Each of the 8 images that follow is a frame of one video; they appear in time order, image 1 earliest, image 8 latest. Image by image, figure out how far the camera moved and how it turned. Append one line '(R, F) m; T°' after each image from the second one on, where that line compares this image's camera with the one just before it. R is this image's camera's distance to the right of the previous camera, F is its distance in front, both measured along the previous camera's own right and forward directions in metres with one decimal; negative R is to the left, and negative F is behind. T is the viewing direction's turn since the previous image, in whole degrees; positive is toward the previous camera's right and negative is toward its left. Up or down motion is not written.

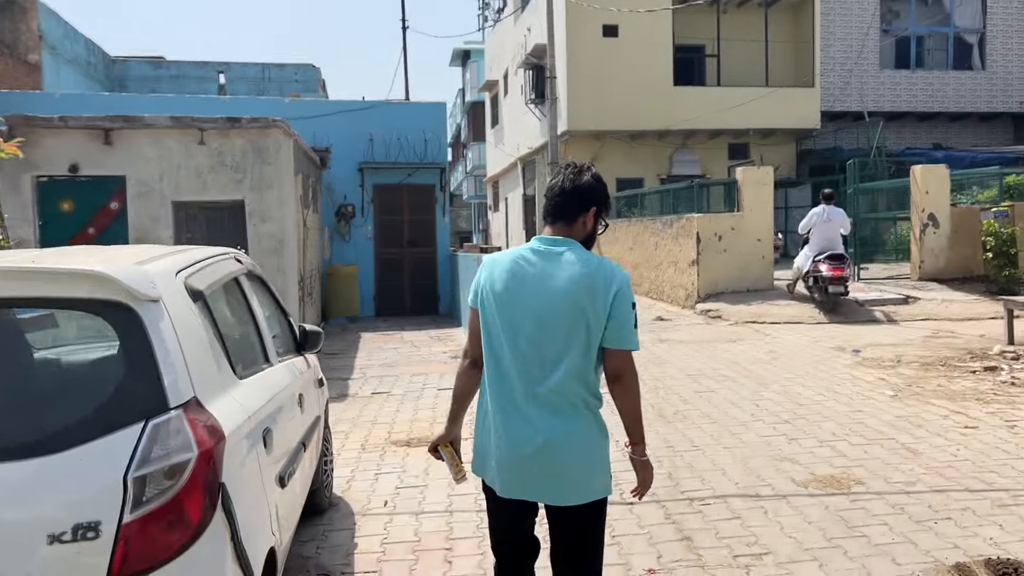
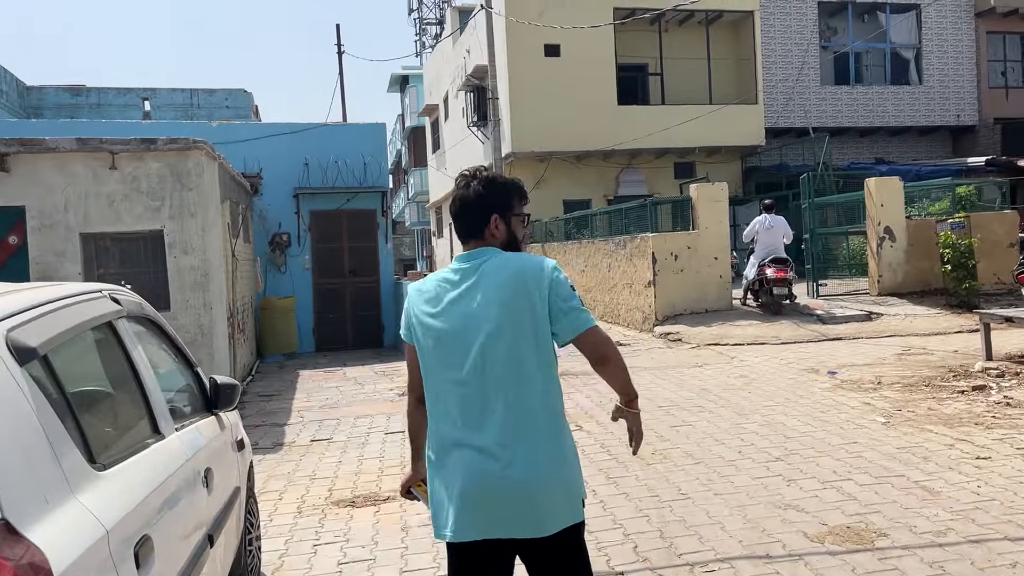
(-0.1, +0.7) m; +4°
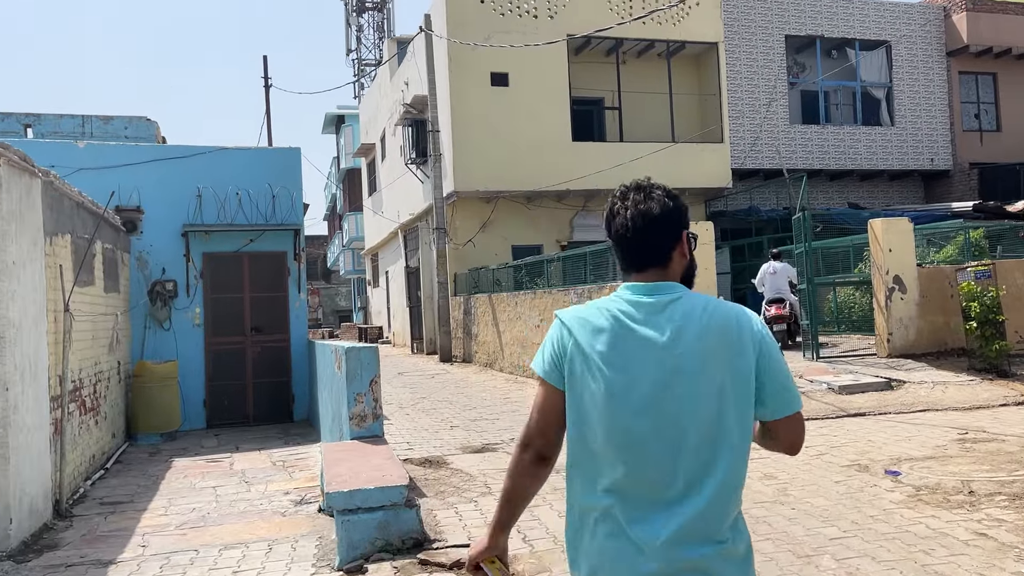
(0.0, +2.3) m; +4°
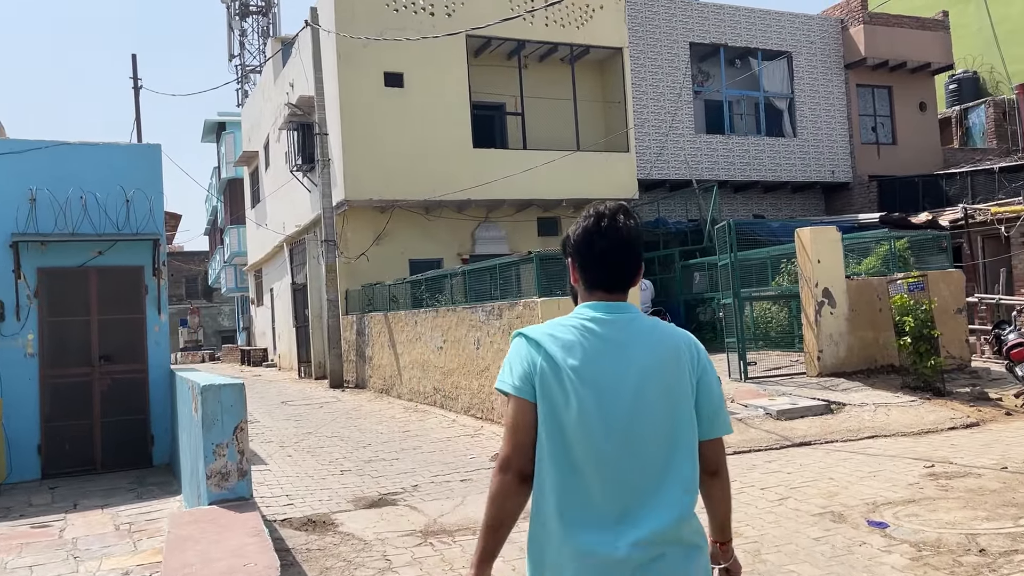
(-0.1, +1.2) m; +7°
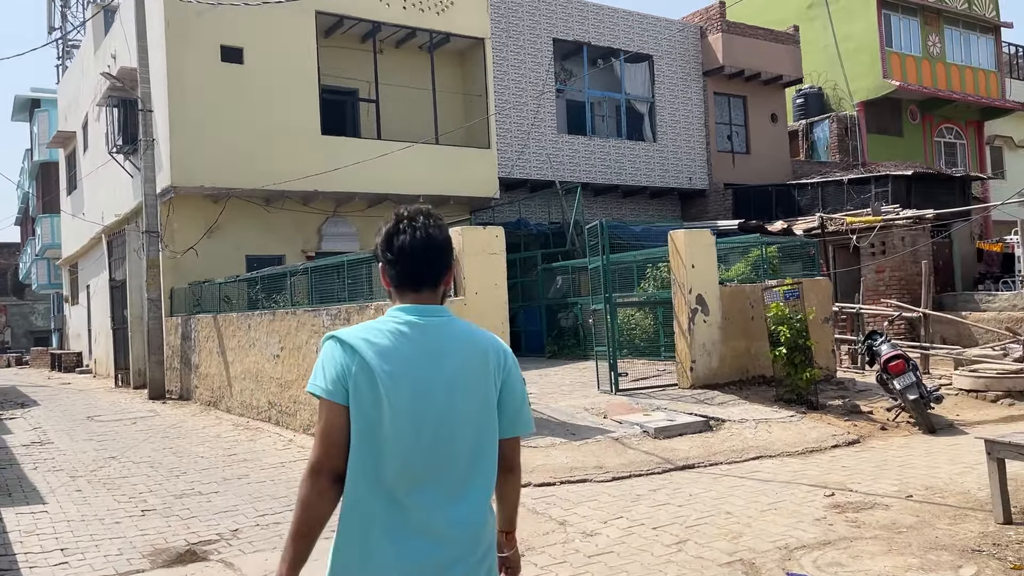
(0.0, +1.1) m; +10°
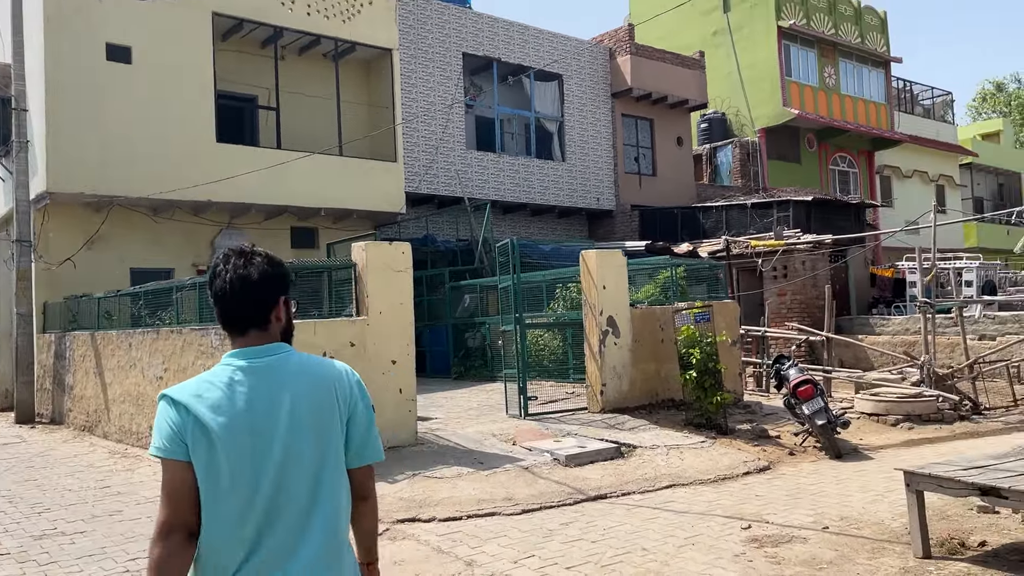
(0.0, +0.4) m; +6°
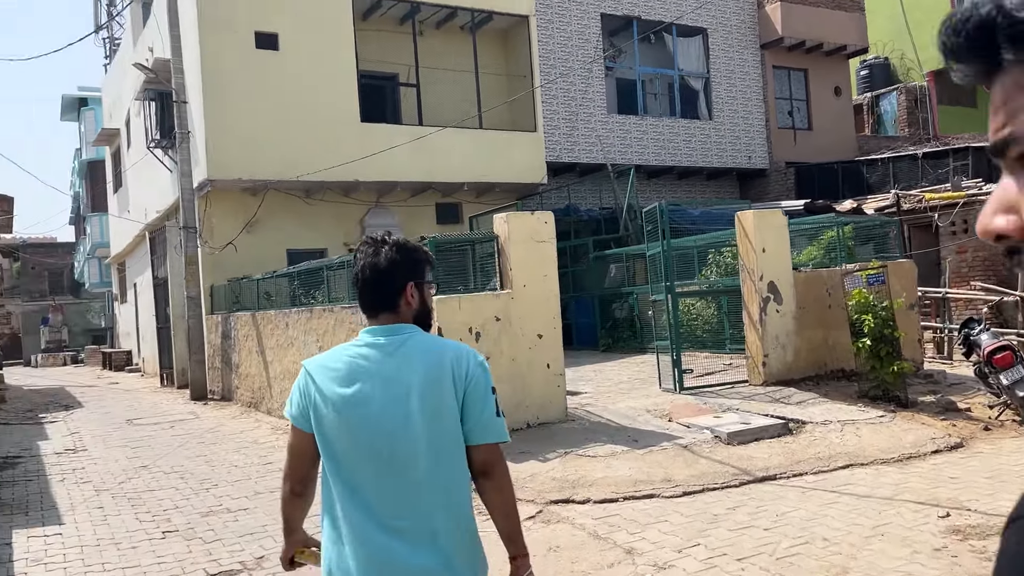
(0.0, +0.3) m; -10°
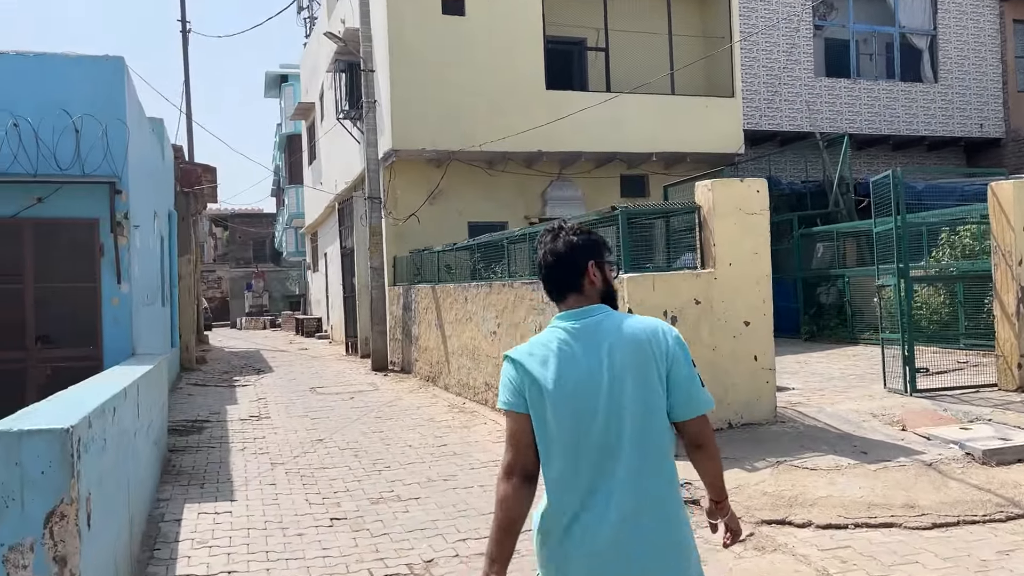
(-0.2, +0.7) m; -12°
